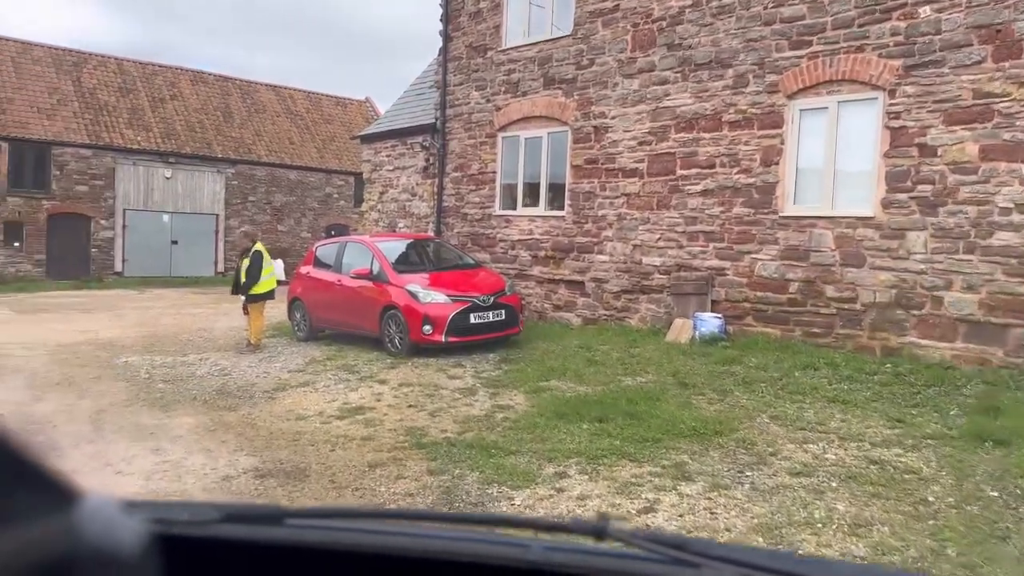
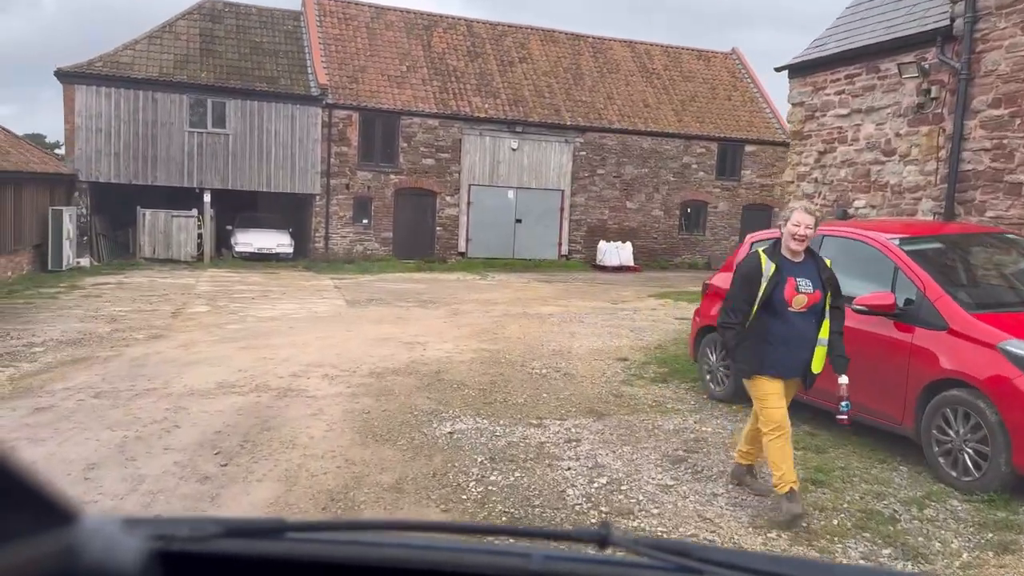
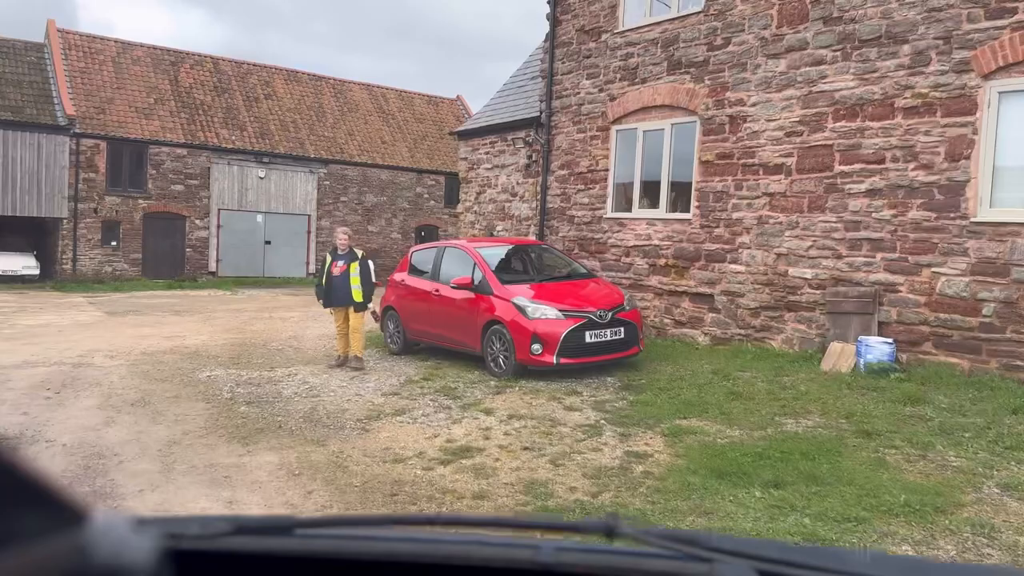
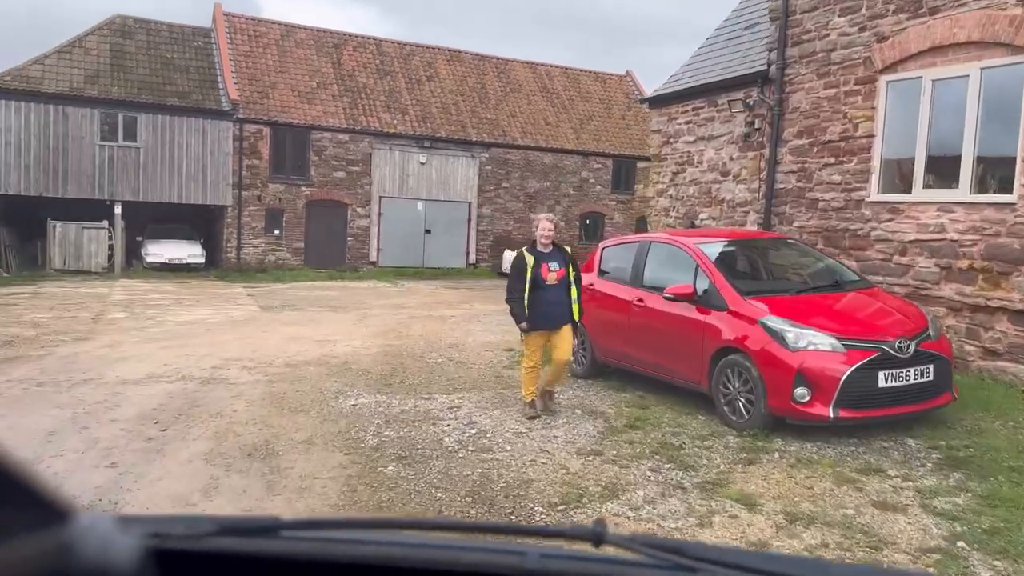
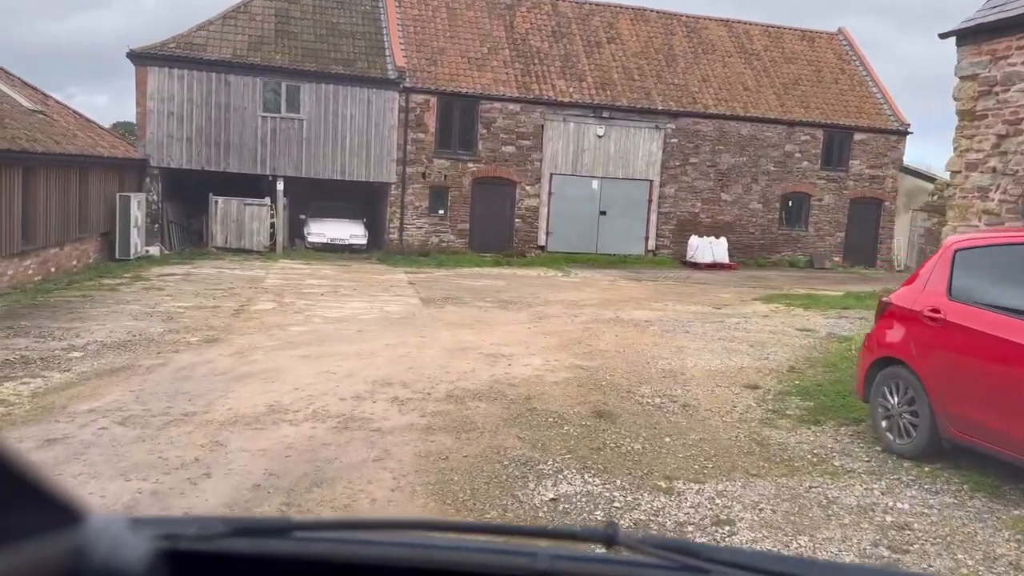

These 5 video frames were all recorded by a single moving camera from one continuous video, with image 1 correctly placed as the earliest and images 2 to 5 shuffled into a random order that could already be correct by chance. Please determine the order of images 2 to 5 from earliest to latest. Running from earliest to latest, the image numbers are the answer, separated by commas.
3, 4, 2, 5
